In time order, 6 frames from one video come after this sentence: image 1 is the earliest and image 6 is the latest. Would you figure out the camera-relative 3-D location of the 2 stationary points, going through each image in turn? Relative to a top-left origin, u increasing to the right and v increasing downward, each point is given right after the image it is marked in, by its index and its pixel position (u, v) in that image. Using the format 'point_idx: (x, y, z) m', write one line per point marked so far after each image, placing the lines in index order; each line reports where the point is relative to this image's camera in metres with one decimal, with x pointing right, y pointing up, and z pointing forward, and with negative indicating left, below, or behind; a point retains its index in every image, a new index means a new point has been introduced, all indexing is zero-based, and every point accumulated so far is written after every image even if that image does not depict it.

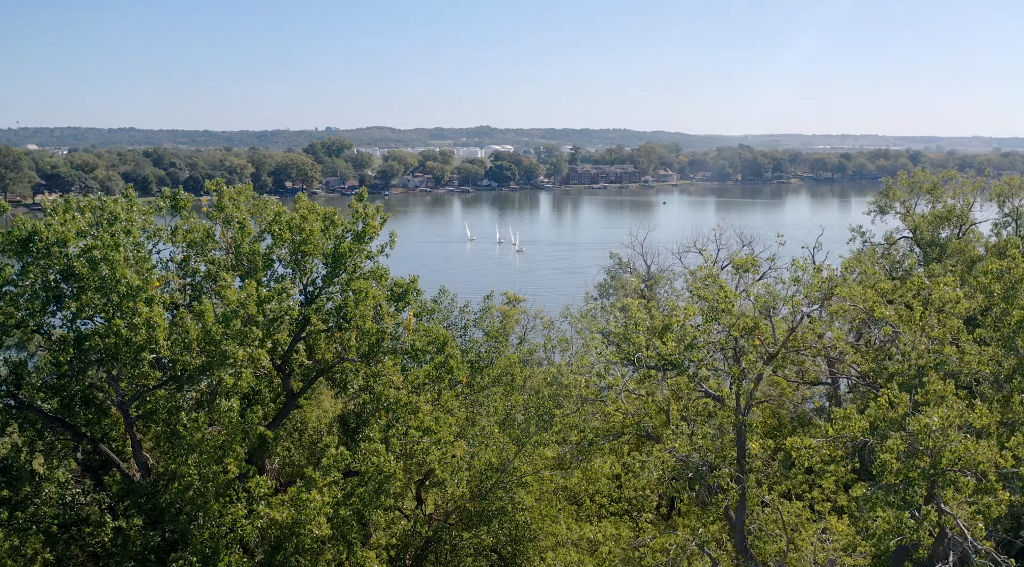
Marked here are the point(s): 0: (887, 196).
0: (+5.8, +1.4, +16.5) m
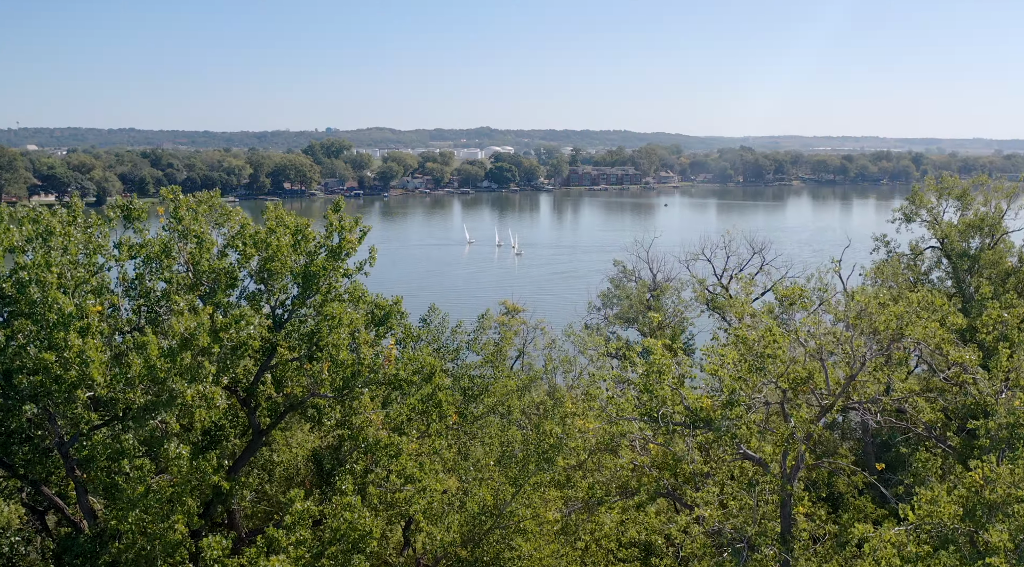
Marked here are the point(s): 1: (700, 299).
0: (+5.8, +1.2, +15.4) m
1: (+3.5, -0.3, +20.2) m
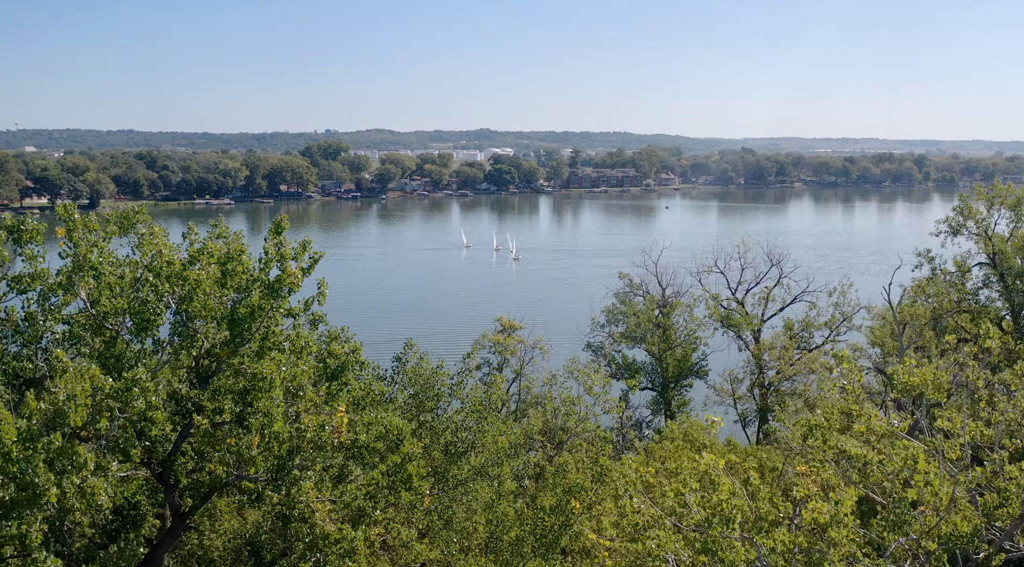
0: (+5.7, +0.9, +13.7) m
1: (+3.5, -0.6, +18.4) m
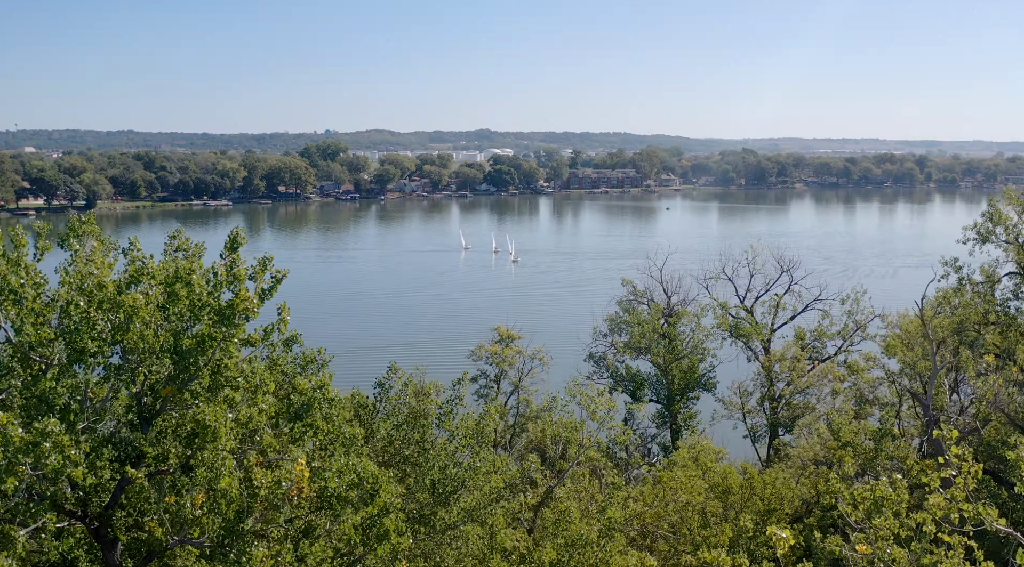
0: (+5.7, +0.8, +12.8) m
1: (+3.4, -0.7, +17.6) m
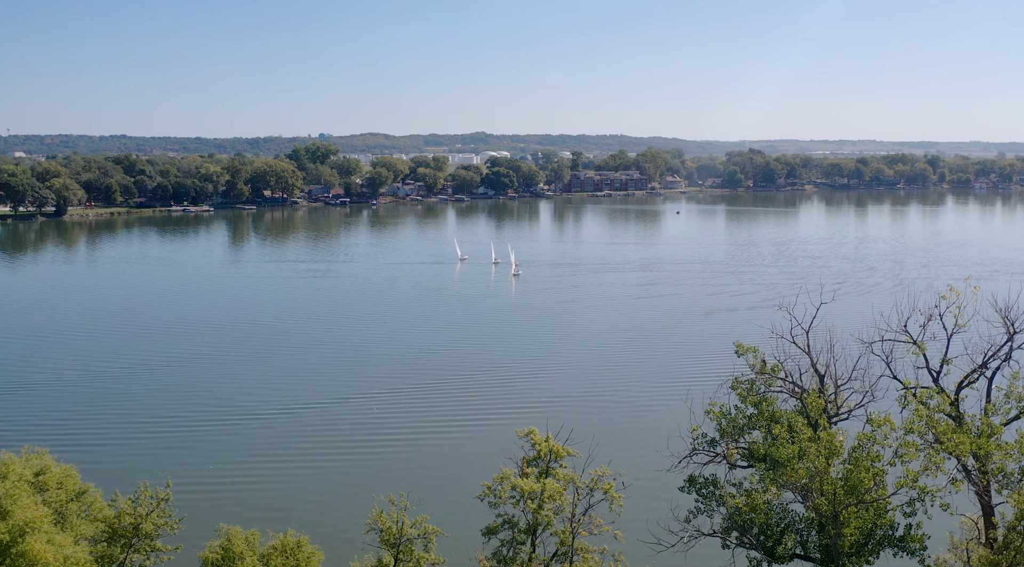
0: (+6.1, +0.1, +5.2) m
1: (+3.9, -1.4, +9.9) m
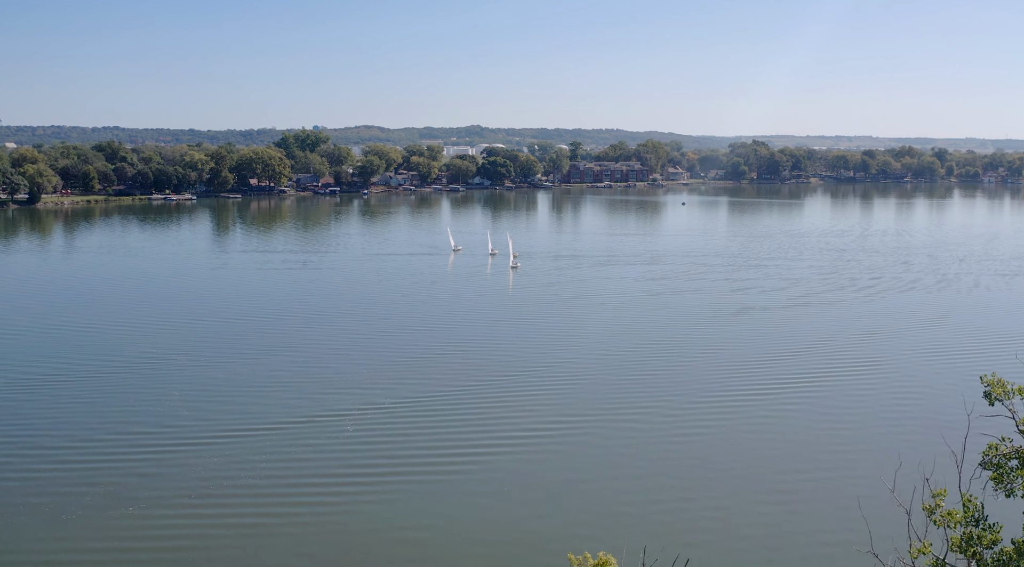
0: (+6.4, +0.2, -0.1) m
1: (+4.1, -1.3, +4.6) m
